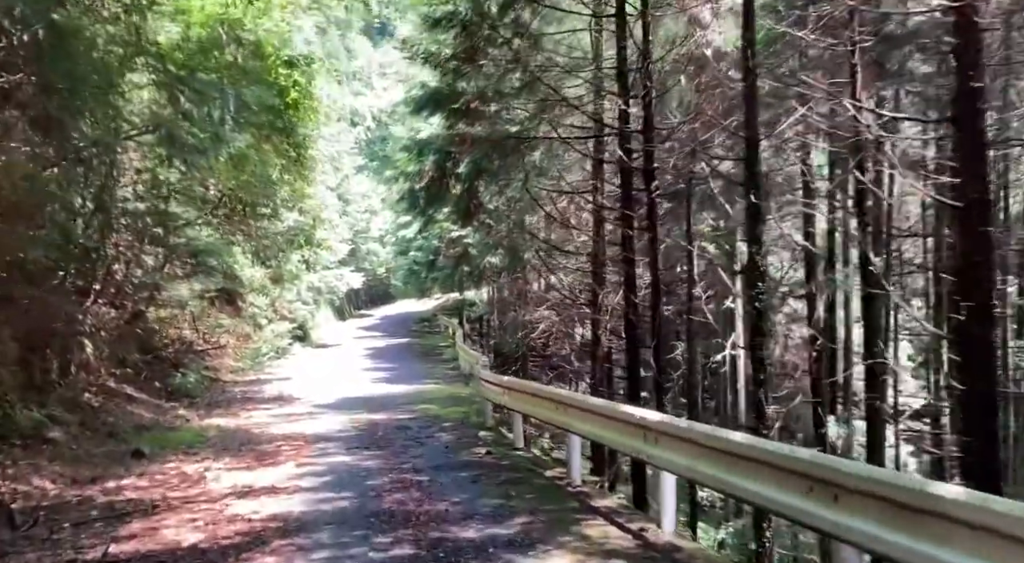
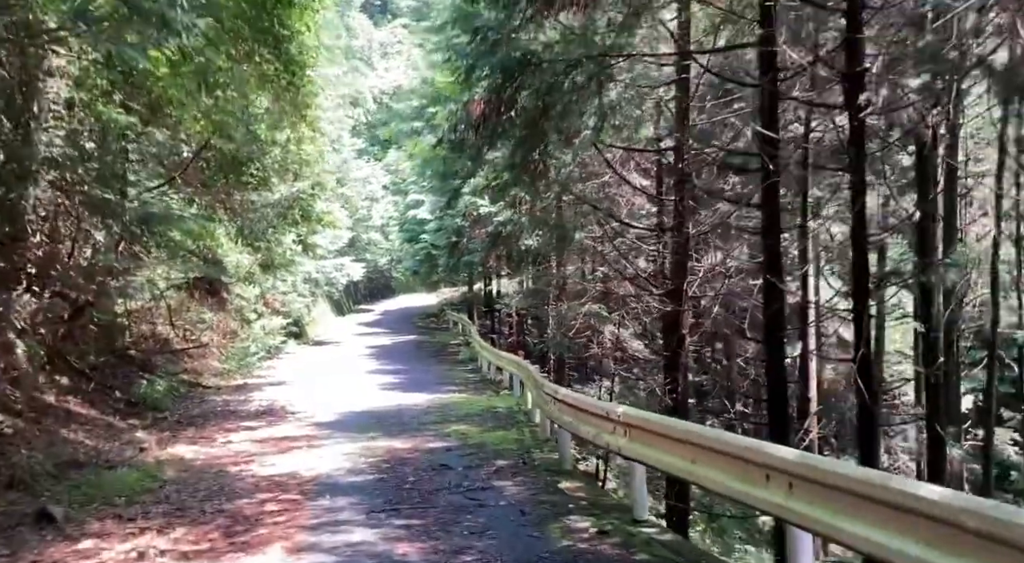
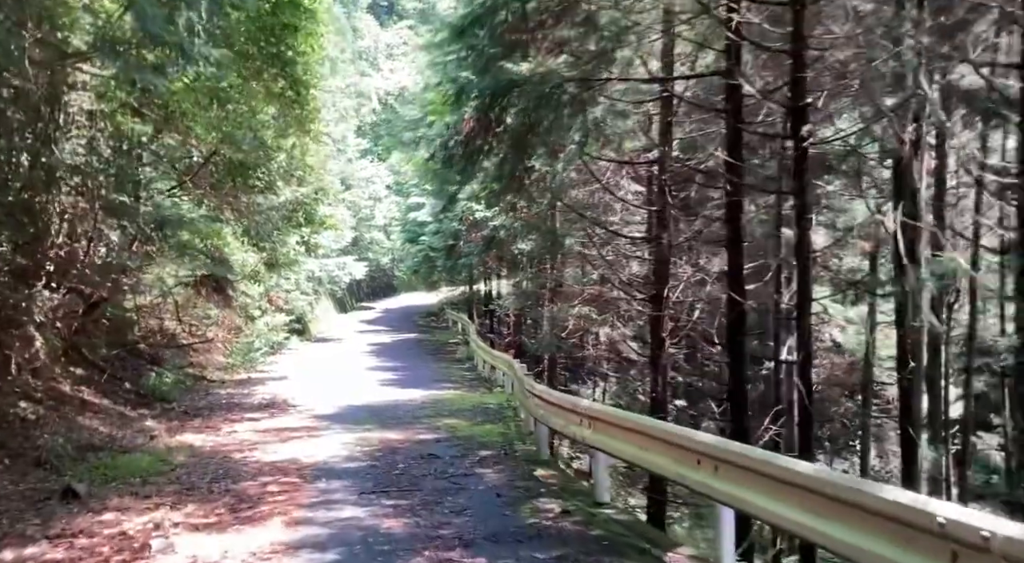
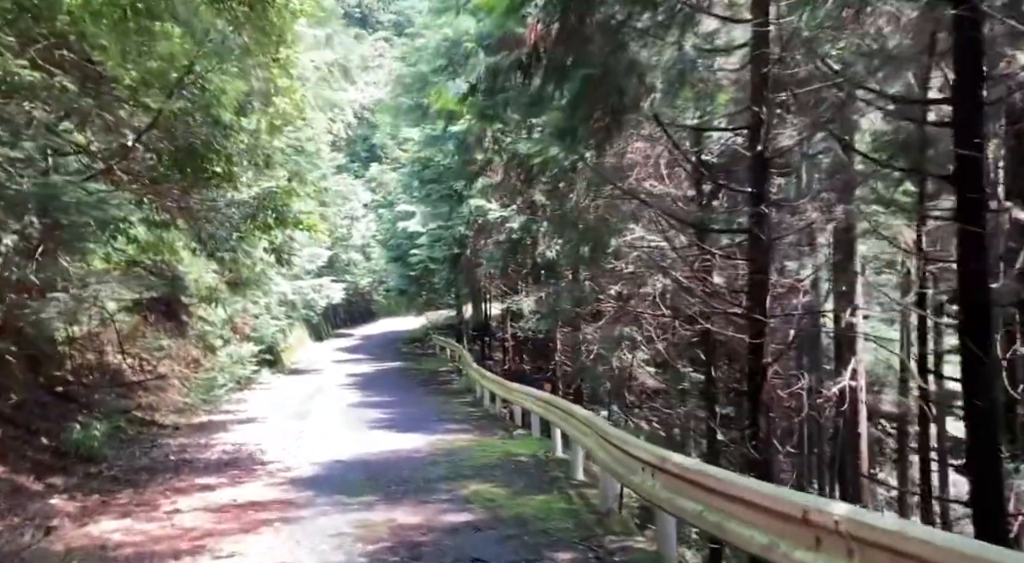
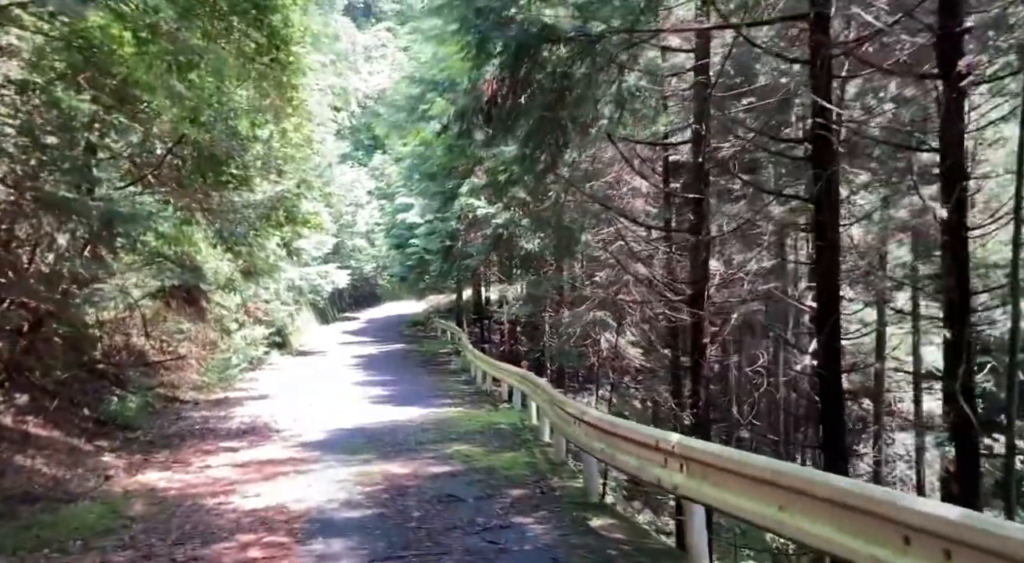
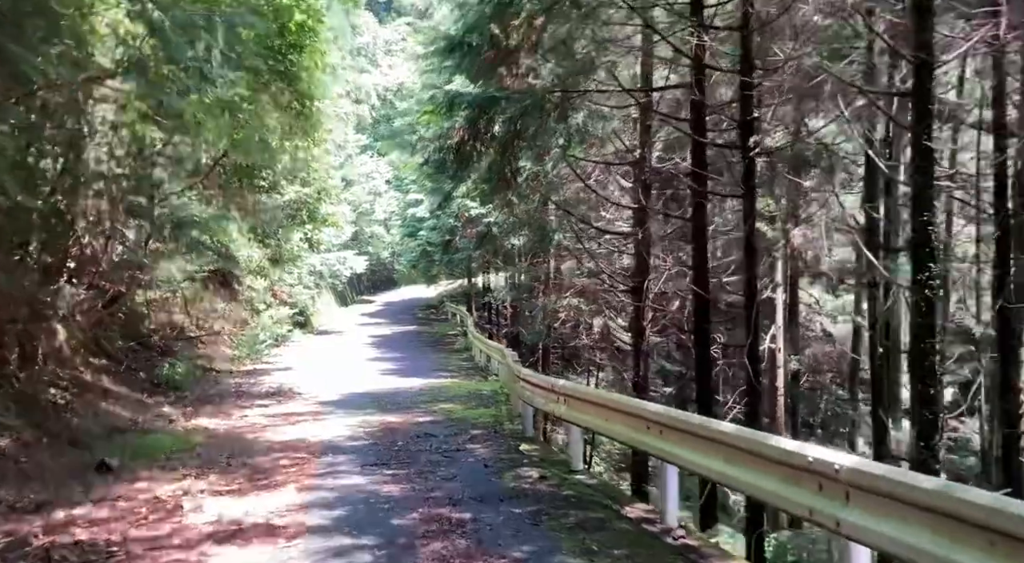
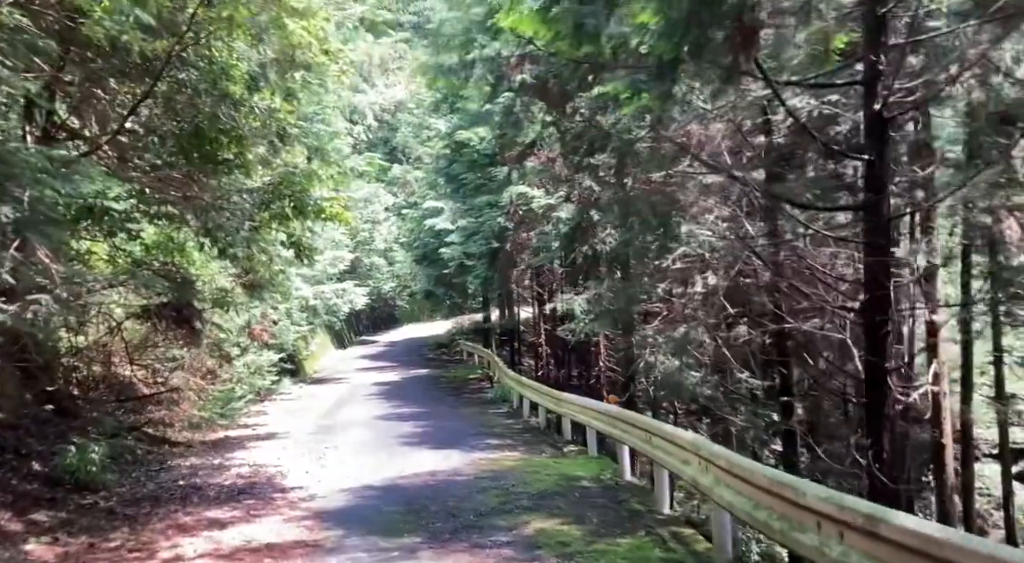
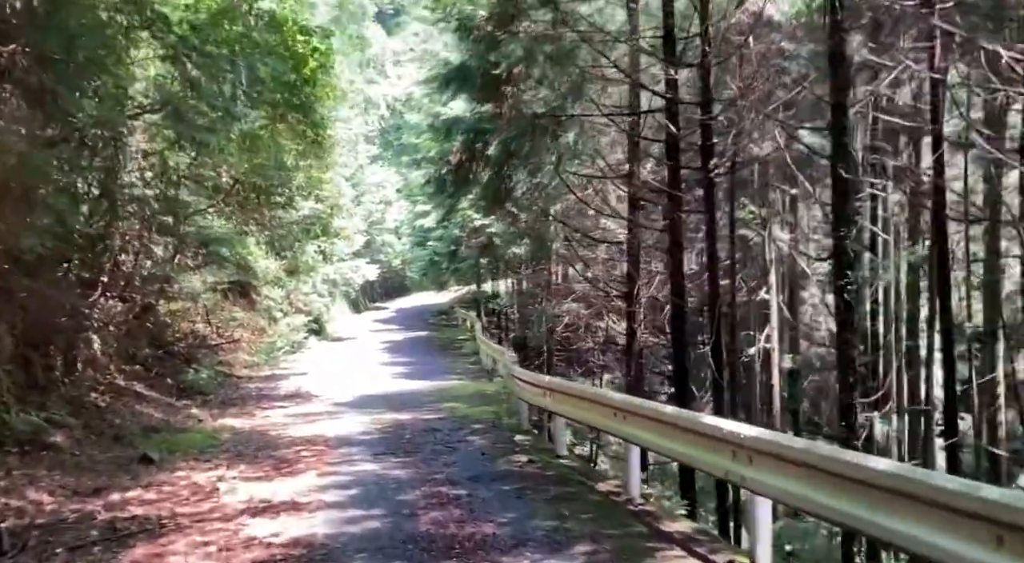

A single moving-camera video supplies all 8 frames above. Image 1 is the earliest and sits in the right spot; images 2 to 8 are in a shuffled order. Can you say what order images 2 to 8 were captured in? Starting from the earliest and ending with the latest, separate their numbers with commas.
8, 6, 3, 2, 5, 4, 7
